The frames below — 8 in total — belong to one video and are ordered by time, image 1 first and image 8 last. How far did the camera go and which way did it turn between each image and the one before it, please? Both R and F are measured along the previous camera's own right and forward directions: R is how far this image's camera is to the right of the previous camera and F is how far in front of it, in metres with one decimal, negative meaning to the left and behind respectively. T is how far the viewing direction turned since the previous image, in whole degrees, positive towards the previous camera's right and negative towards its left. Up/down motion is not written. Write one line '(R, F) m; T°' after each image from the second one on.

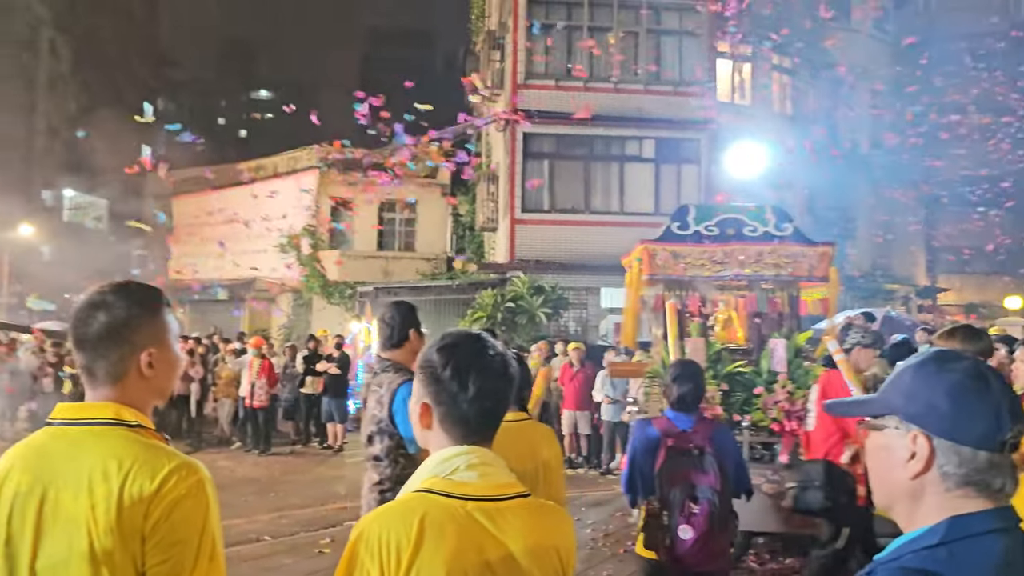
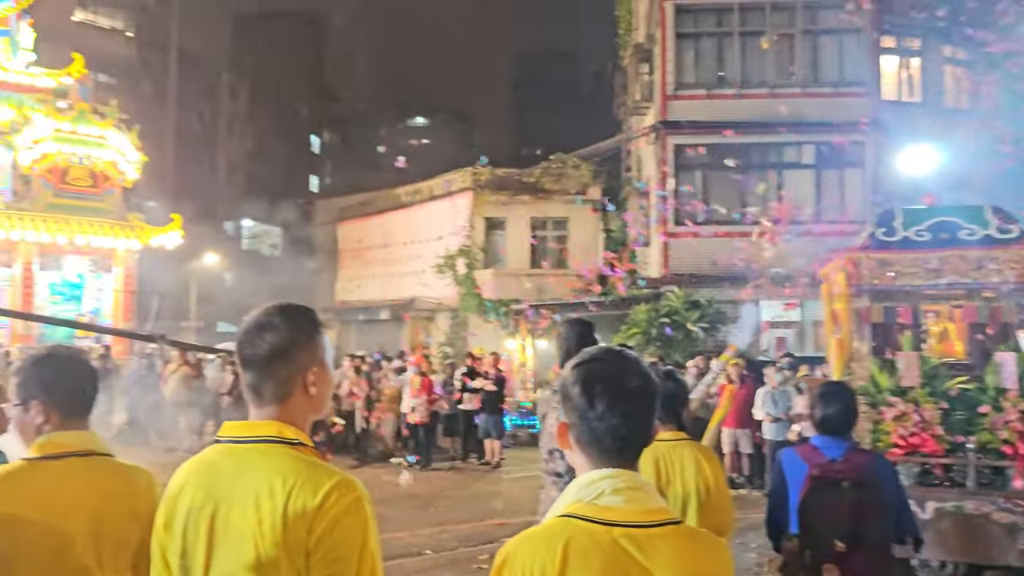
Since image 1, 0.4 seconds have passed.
(+0.1, +0.2) m; -11°
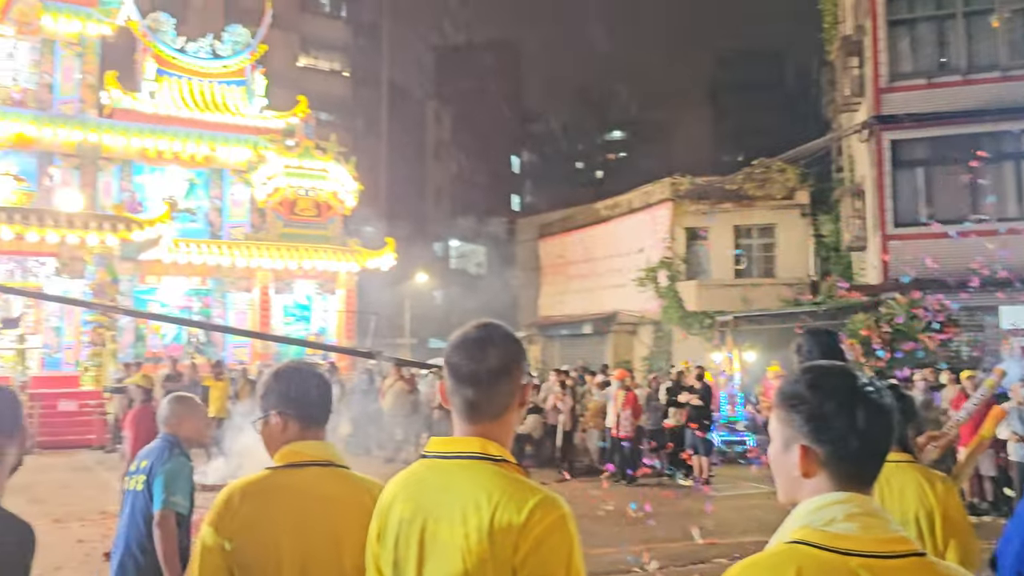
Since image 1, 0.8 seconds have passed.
(0.0, +0.3) m; -15°
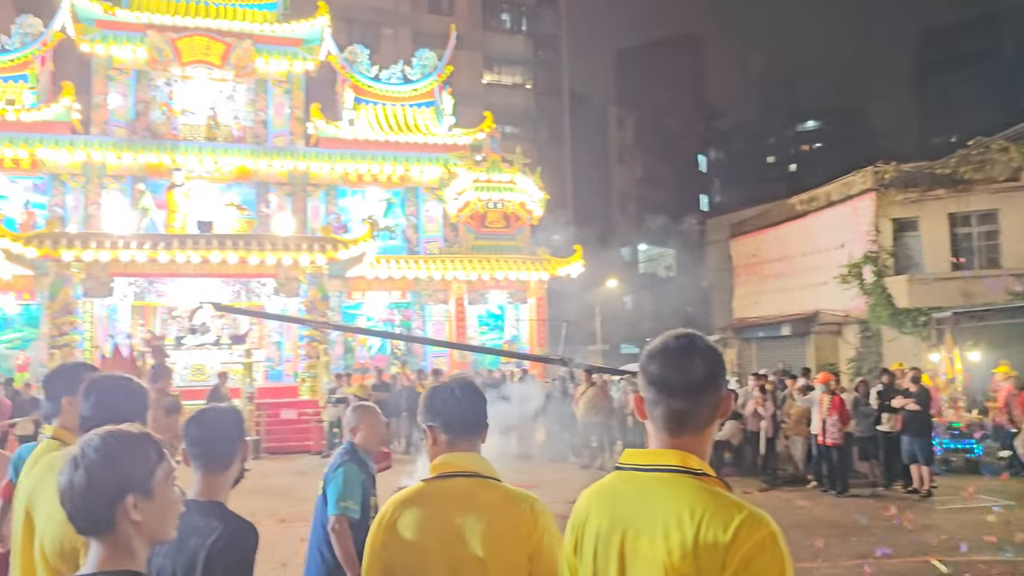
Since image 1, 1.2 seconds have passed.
(0.0, +0.2) m; -14°
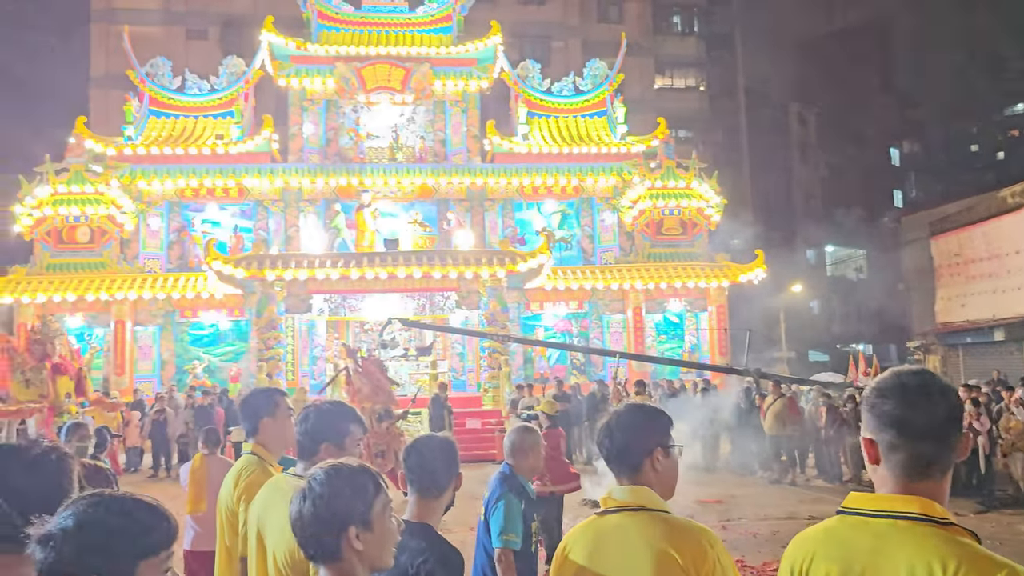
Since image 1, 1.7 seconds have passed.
(-0.3, 0.0) m; -11°
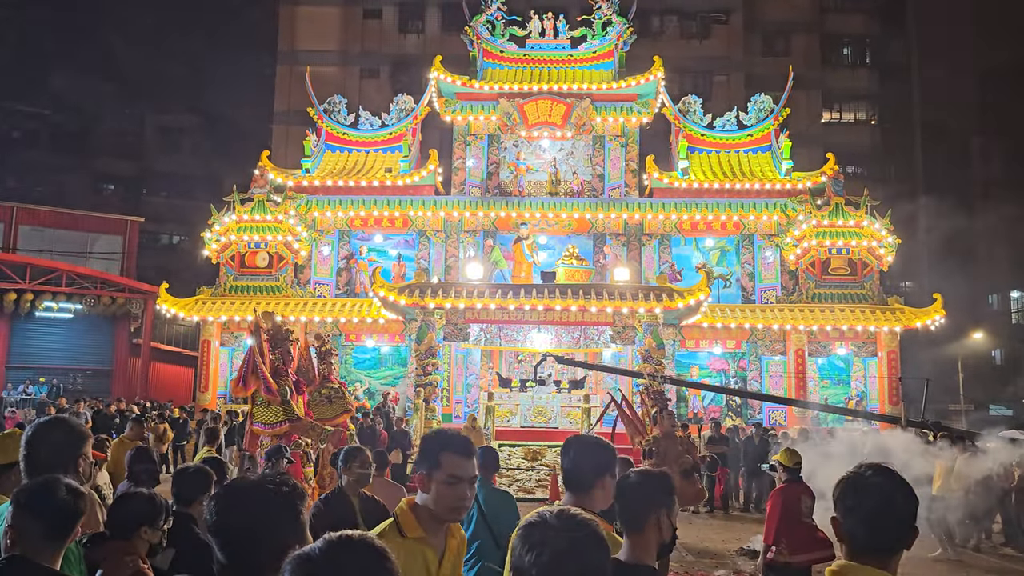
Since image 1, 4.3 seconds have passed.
(-0.5, -0.1) m; -9°
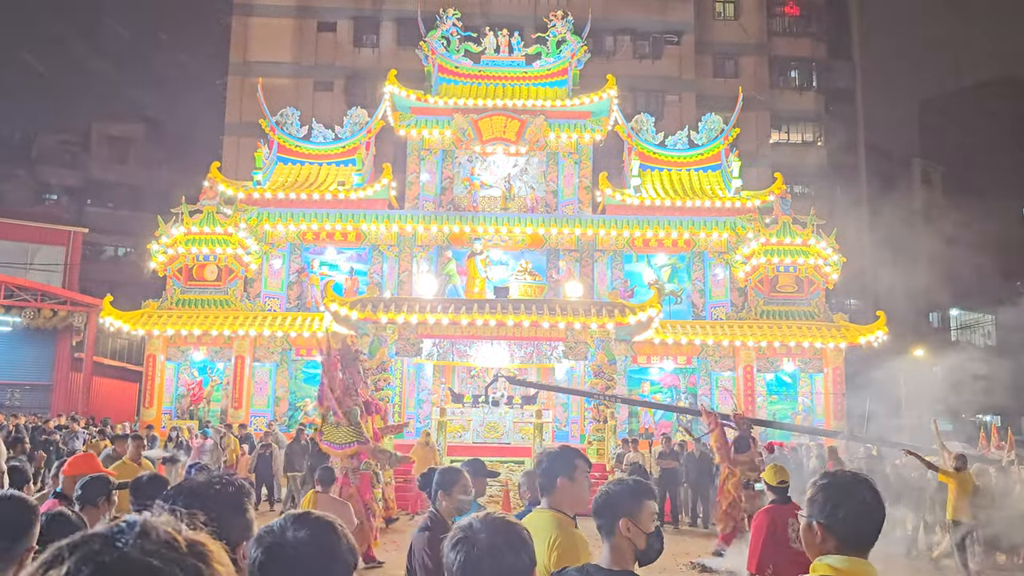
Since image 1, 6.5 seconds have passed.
(+0.1, 0.0) m; +3°
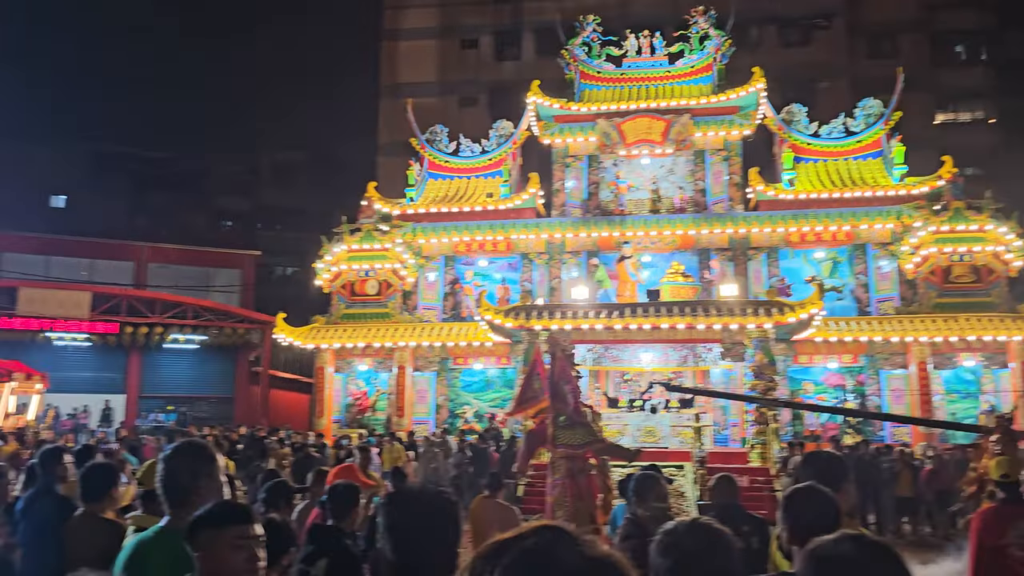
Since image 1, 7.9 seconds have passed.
(-0.5, -0.1) m; -9°
